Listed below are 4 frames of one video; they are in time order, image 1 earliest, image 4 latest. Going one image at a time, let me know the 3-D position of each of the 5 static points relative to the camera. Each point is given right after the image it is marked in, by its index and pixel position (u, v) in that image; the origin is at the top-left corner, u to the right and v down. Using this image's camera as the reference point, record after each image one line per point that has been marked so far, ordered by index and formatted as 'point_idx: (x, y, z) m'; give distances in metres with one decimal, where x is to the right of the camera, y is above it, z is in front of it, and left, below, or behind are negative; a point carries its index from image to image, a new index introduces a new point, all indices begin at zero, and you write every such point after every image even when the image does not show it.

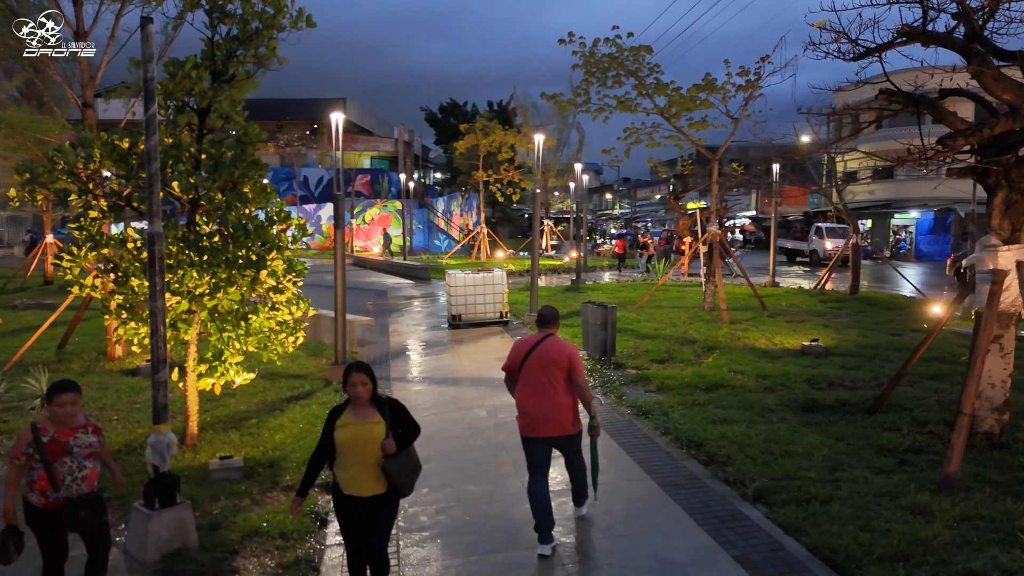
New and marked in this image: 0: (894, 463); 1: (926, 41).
0: (+3.1, -1.4, +5.9) m
1: (+3.2, +1.9, +5.6) m
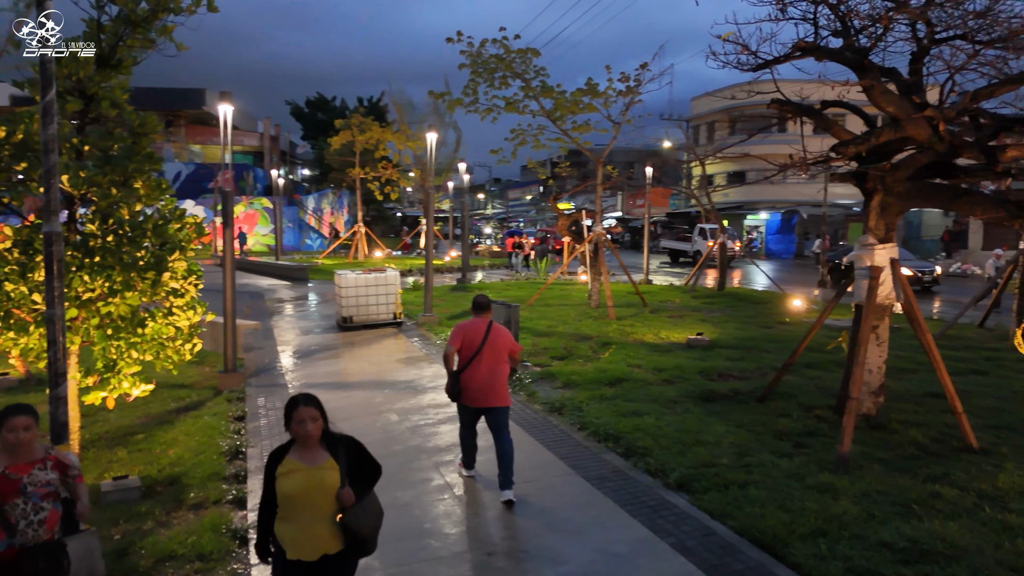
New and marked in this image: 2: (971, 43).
0: (+2.5, -1.4, +6.3) m
1: (+2.6, +1.9, +6.1) m
2: (+4.0, +2.1, +6.3) m
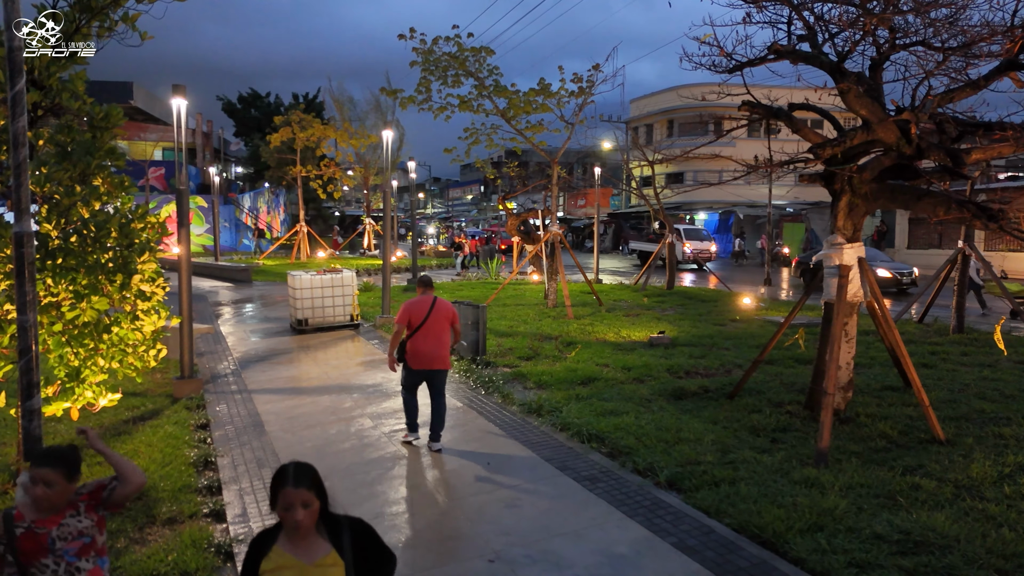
0: (+2.3, -1.4, +6.4) m
1: (+2.4, +2.0, +6.2) m
2: (+3.8, +2.2, +6.5) m
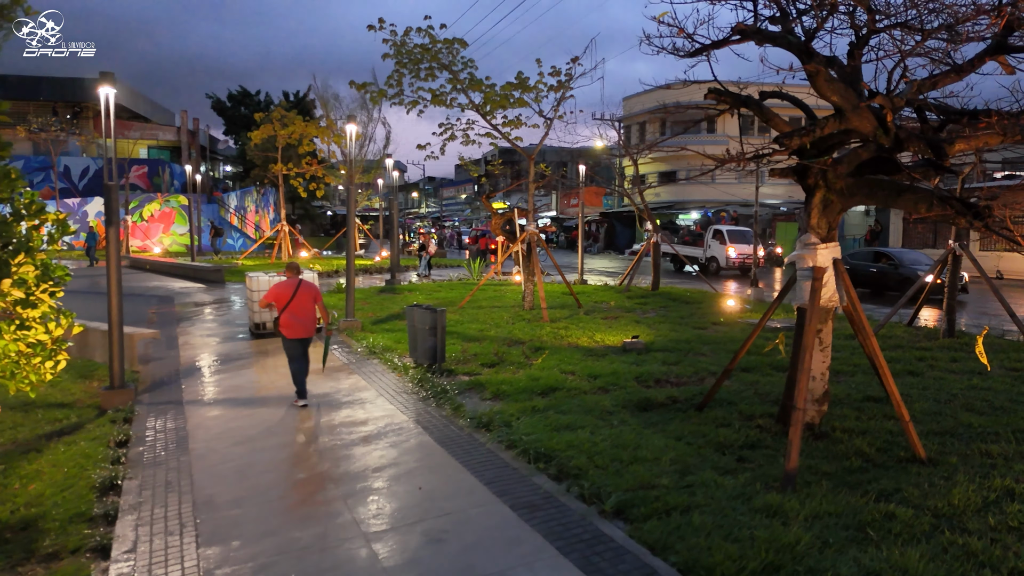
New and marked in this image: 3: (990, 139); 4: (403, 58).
0: (+1.8, -1.4, +5.9) m
1: (+2.0, +1.9, +5.6) m
2: (+3.3, +2.1, +6.0) m
3: (+3.5, +1.1, +5.3) m
4: (-2.2, +4.7, +14.6) m
